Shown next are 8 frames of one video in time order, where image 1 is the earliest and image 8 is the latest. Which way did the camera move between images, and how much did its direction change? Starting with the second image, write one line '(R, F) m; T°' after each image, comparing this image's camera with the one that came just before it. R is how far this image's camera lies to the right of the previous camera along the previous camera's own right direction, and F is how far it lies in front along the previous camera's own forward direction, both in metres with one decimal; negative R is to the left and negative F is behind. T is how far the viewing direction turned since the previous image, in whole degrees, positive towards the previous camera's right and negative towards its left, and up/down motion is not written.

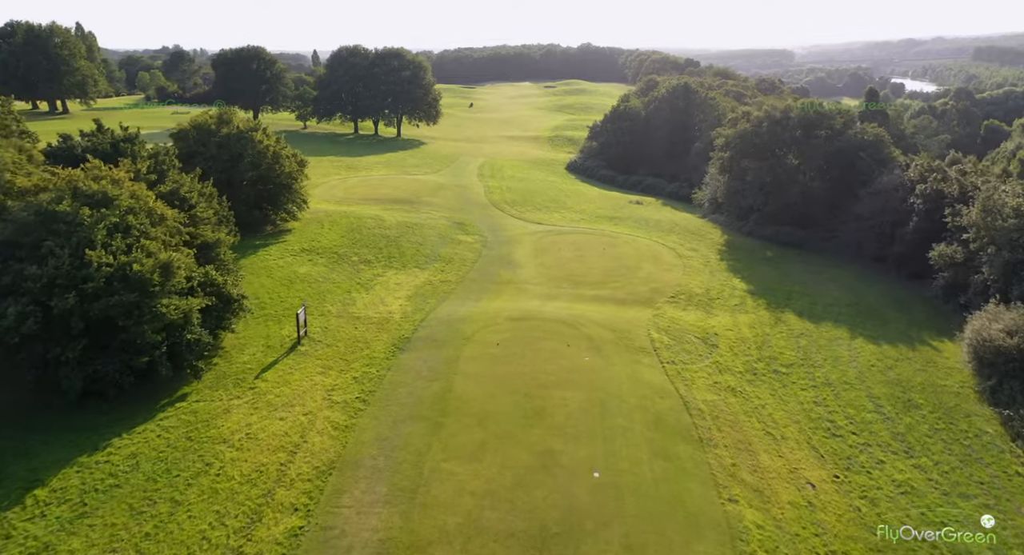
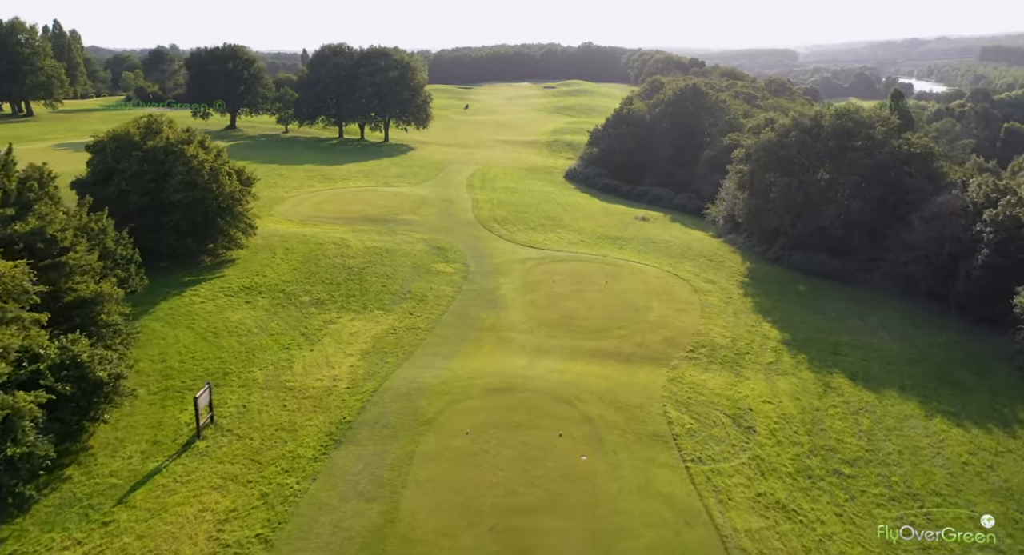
(+0.8, +6.4) m; 0°
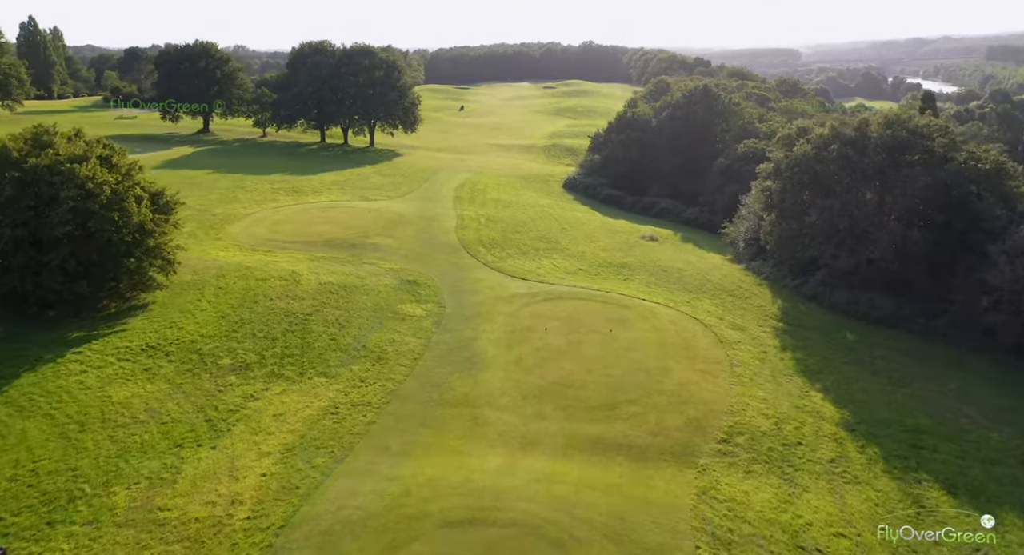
(+0.8, +6.7) m; 0°
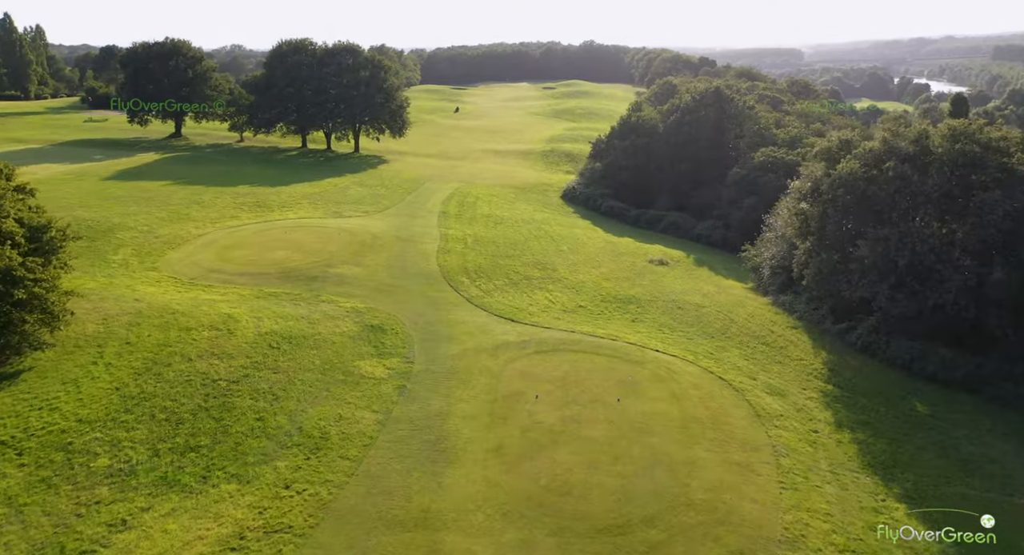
(+0.7, +6.1) m; 0°
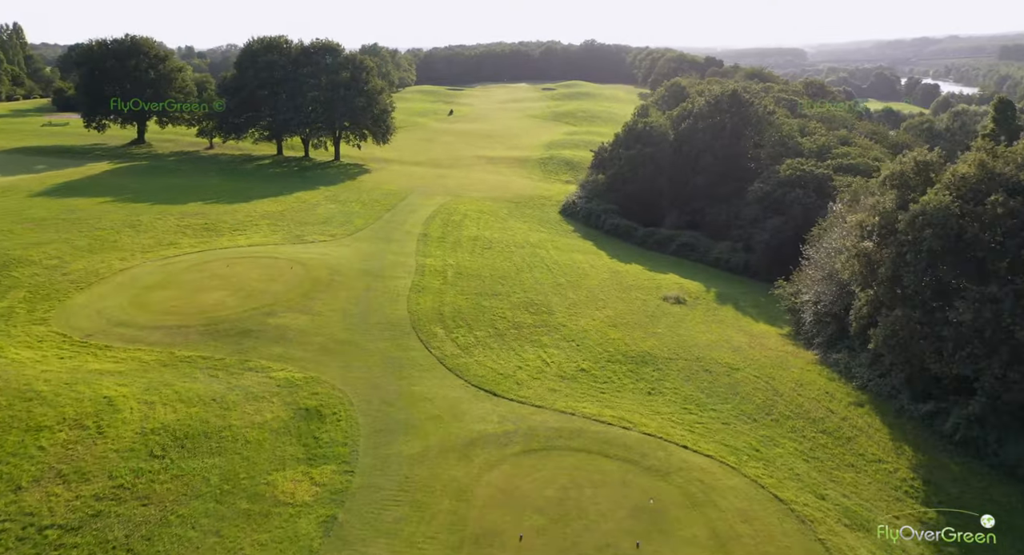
(+0.7, +7.1) m; 0°
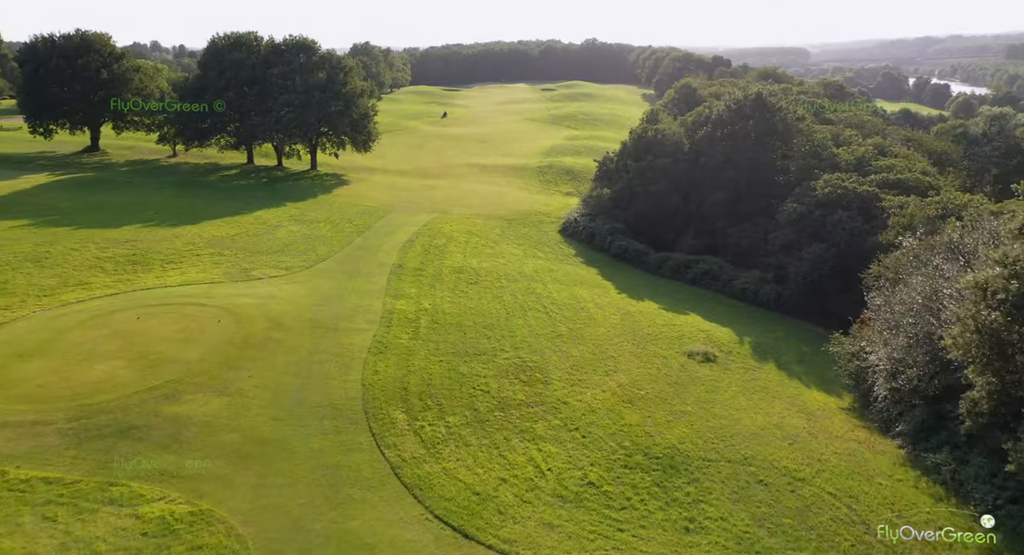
(+0.6, +7.4) m; 0°
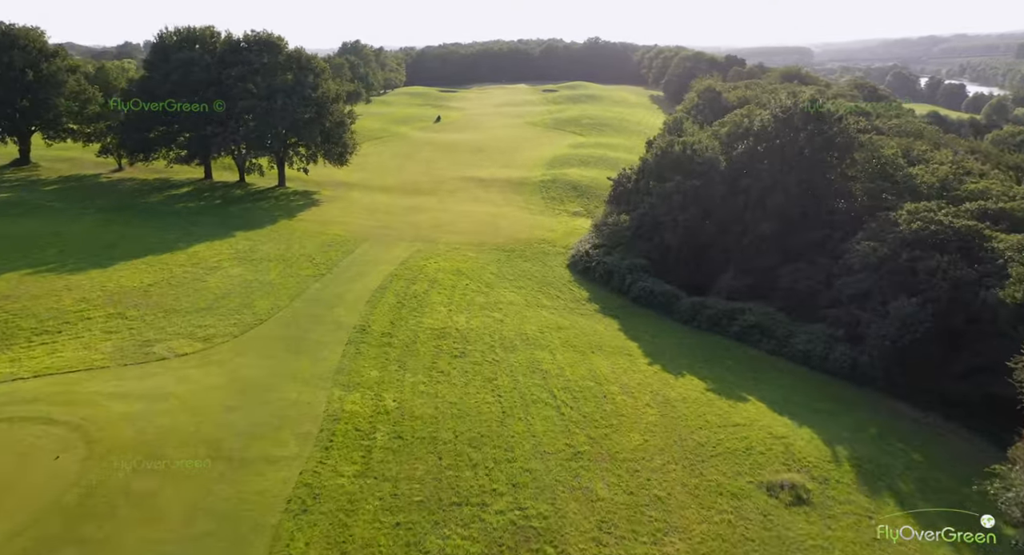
(+0.1, +9.7) m; 0°
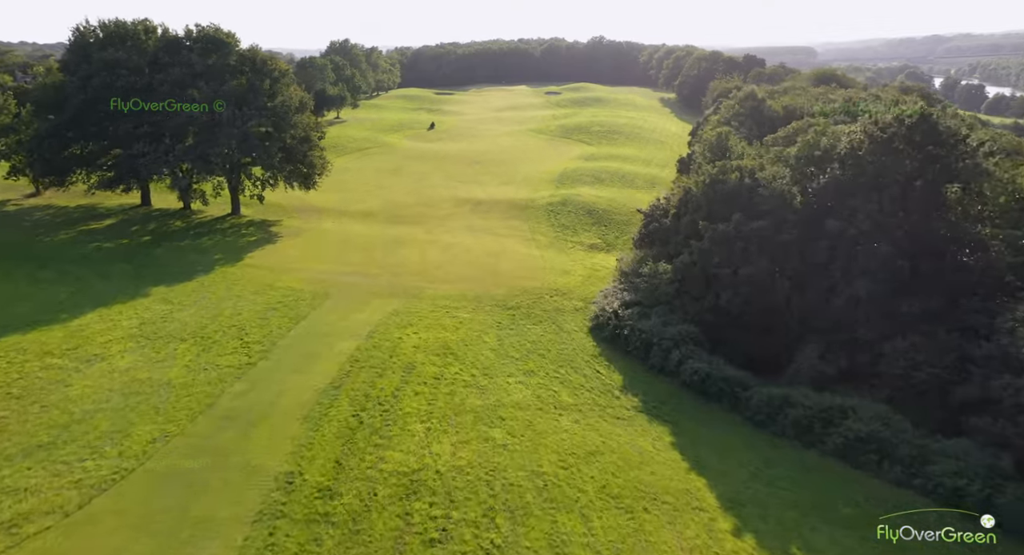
(-0.3, +11.2) m; 0°
